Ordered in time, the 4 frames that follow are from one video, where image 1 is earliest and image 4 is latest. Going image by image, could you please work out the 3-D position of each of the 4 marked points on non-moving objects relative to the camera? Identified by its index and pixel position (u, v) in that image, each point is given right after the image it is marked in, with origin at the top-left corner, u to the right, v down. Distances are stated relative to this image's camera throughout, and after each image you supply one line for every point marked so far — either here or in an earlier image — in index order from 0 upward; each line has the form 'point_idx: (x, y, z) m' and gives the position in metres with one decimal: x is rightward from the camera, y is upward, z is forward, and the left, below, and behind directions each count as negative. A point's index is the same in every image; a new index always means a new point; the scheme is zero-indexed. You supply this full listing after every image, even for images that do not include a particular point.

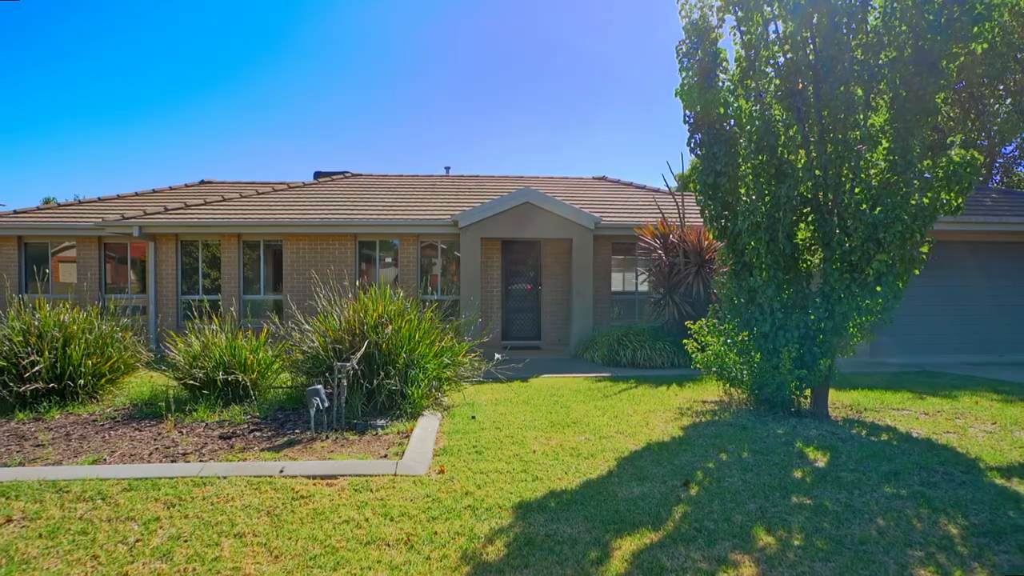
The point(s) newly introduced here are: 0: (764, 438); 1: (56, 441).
0: (+2.2, -1.3, +5.2) m
1: (-3.9, -1.3, +5.0) m
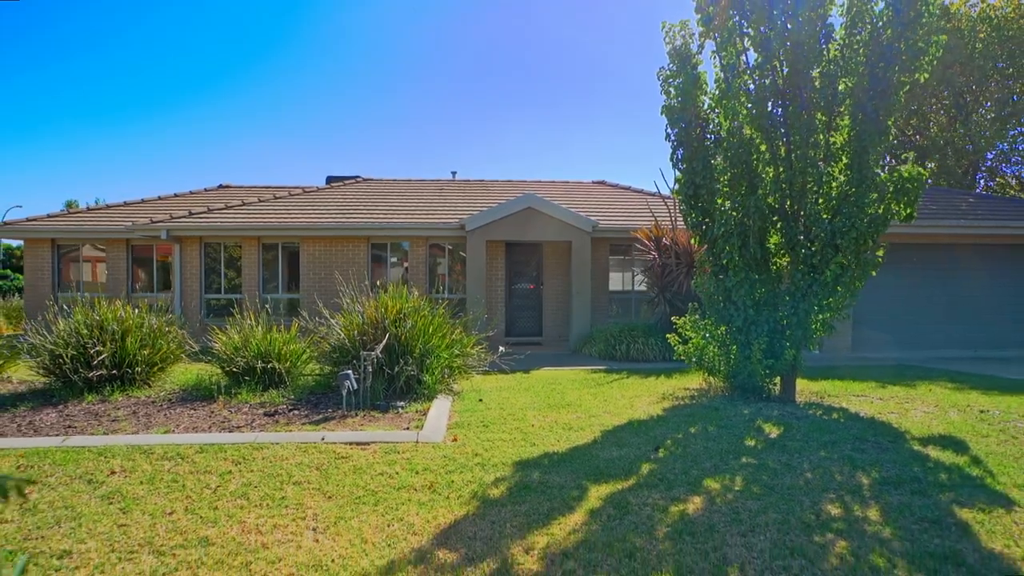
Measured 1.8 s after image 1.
0: (+2.2, -1.3, +6.0) m
1: (-3.9, -1.3, +5.9) m
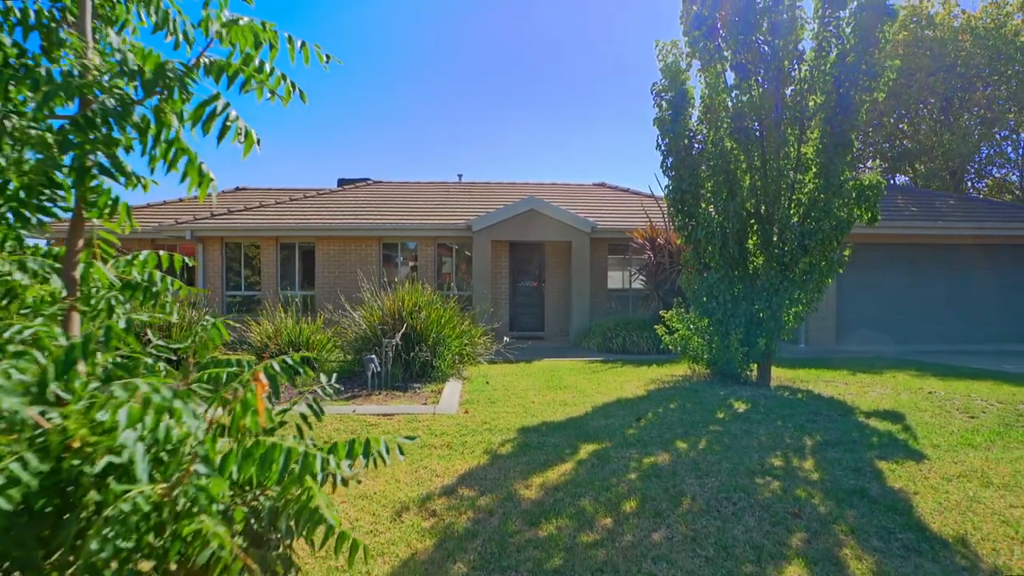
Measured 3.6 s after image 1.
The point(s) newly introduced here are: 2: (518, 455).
0: (+2.3, -1.3, +6.8) m
1: (-3.9, -1.3, +6.8) m
2: (0.0, -1.3, +4.6) m
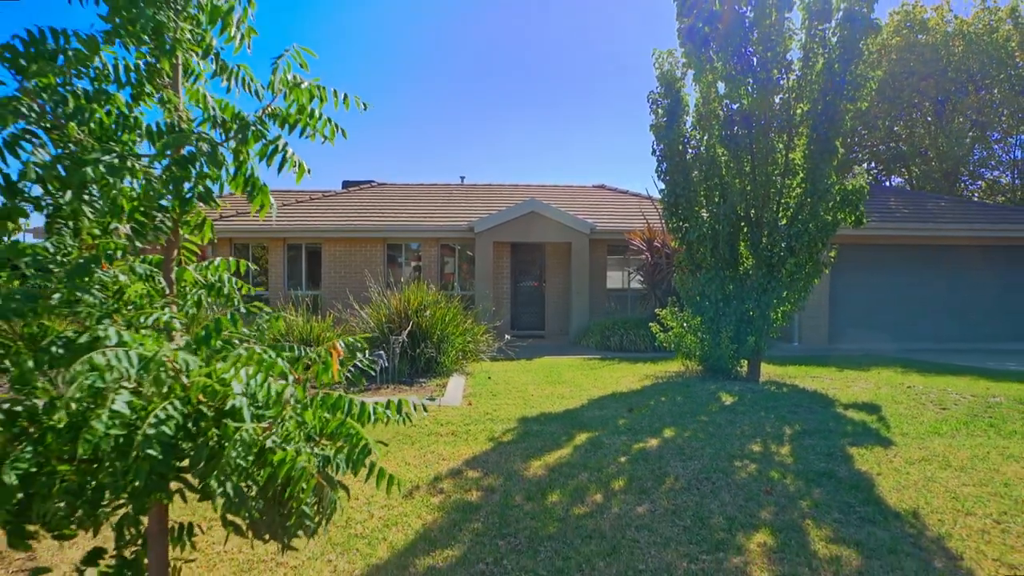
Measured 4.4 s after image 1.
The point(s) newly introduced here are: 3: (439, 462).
0: (+2.3, -1.3, +7.2) m
1: (-3.8, -1.2, +7.2) m
2: (0.0, -1.3, +5.0) m
3: (-0.6, -1.3, +4.5) m
